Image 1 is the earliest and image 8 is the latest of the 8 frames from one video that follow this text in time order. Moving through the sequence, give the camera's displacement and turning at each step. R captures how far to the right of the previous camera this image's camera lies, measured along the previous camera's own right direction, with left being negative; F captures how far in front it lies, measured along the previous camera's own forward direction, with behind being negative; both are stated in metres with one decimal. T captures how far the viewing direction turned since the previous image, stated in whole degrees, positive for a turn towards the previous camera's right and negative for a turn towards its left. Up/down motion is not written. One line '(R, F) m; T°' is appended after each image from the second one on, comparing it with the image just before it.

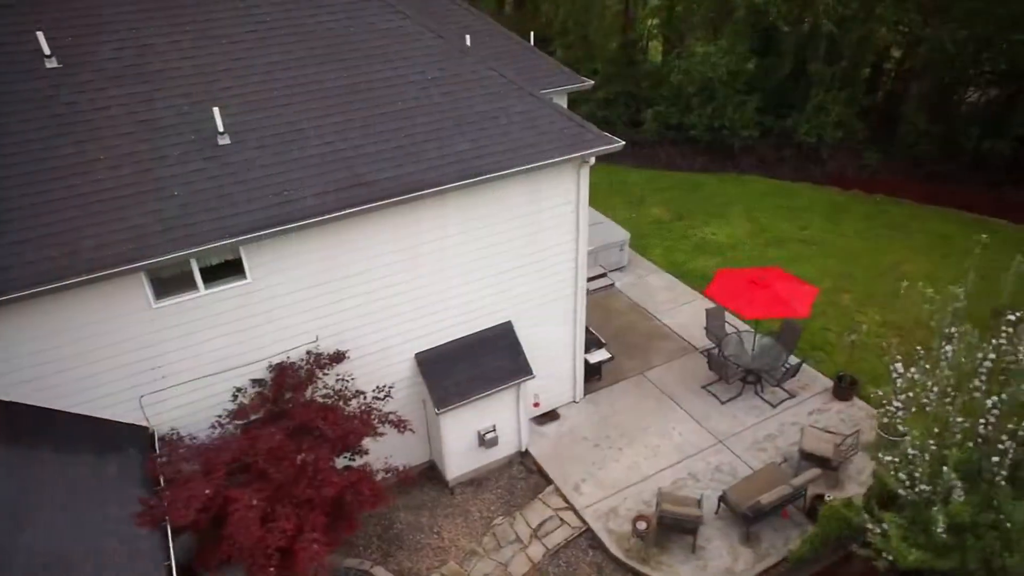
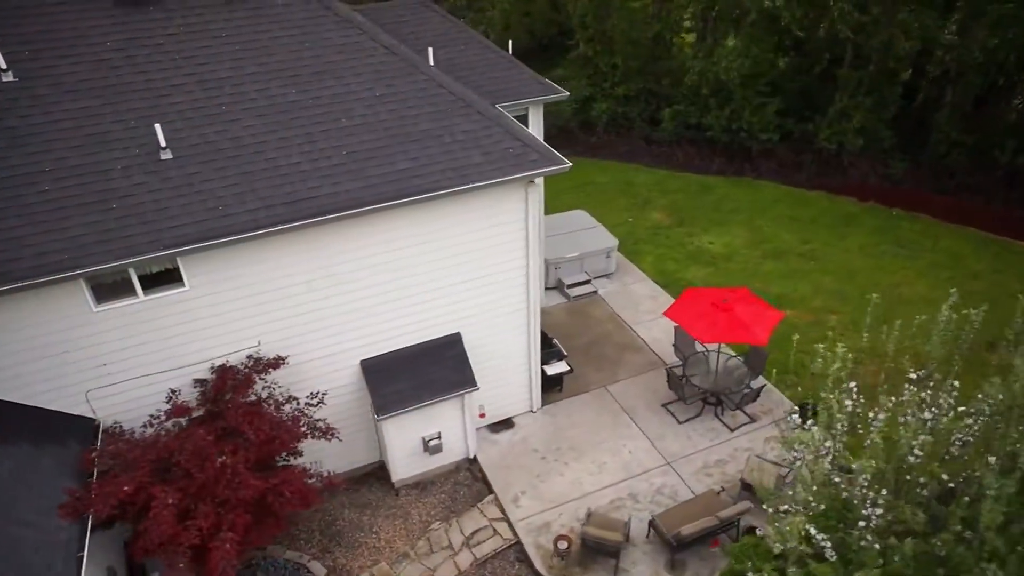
(+1.5, -0.1) m; -4°
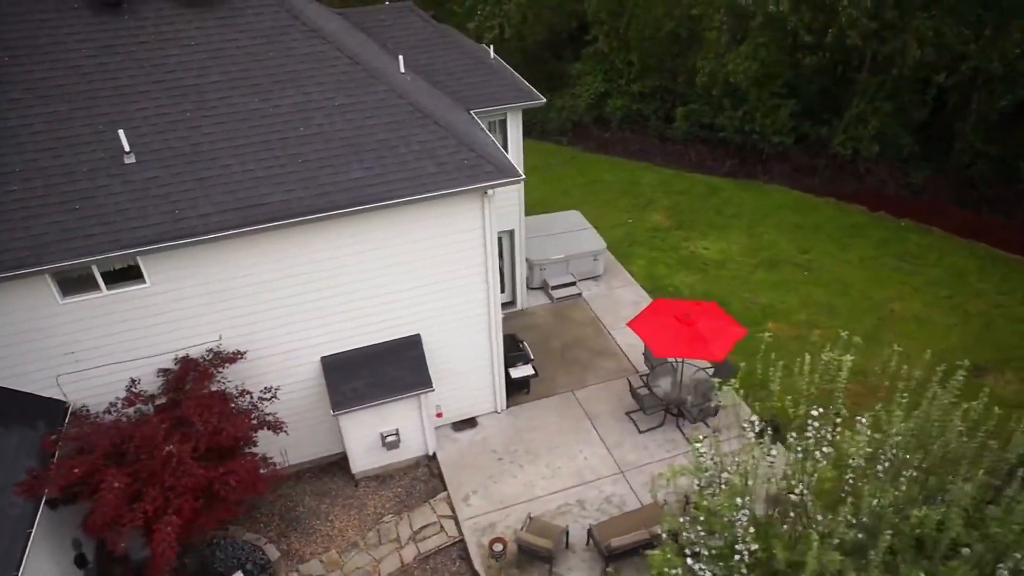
(+1.3, -0.2) m; -4°
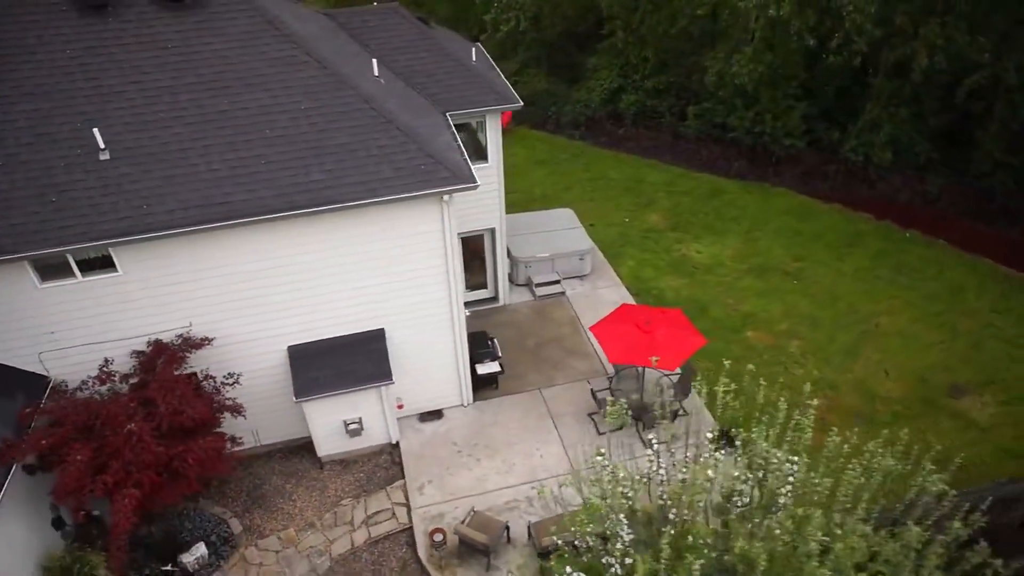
(+1.3, -0.3) m; -4°
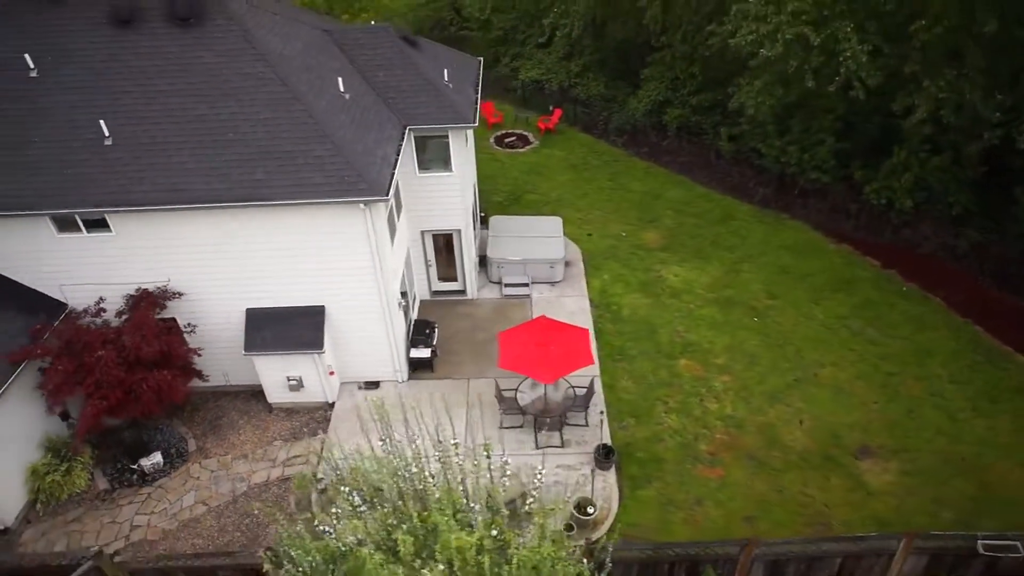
(+3.9, -1.1) m; -11°
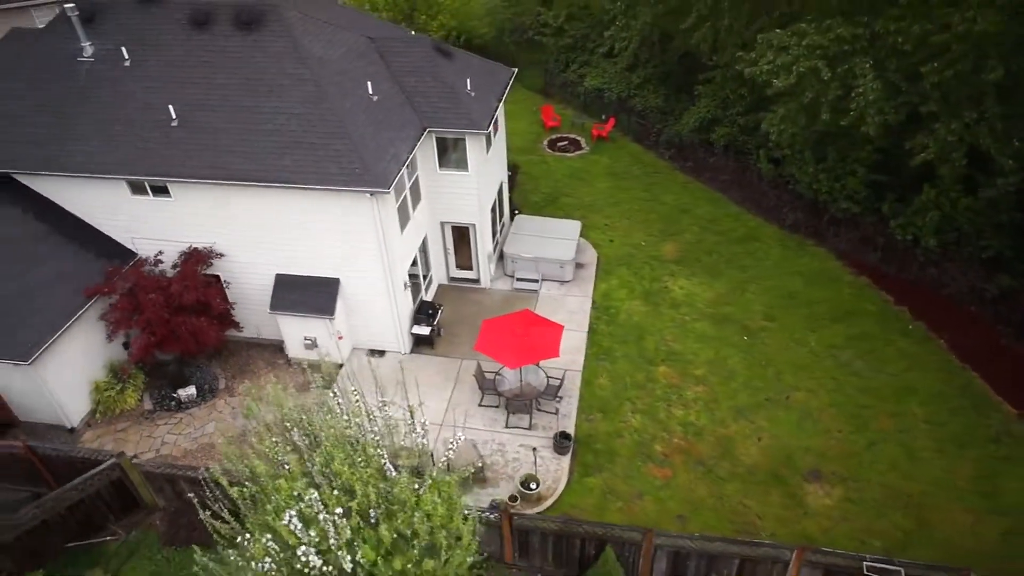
(+2.4, -1.3) m; -8°
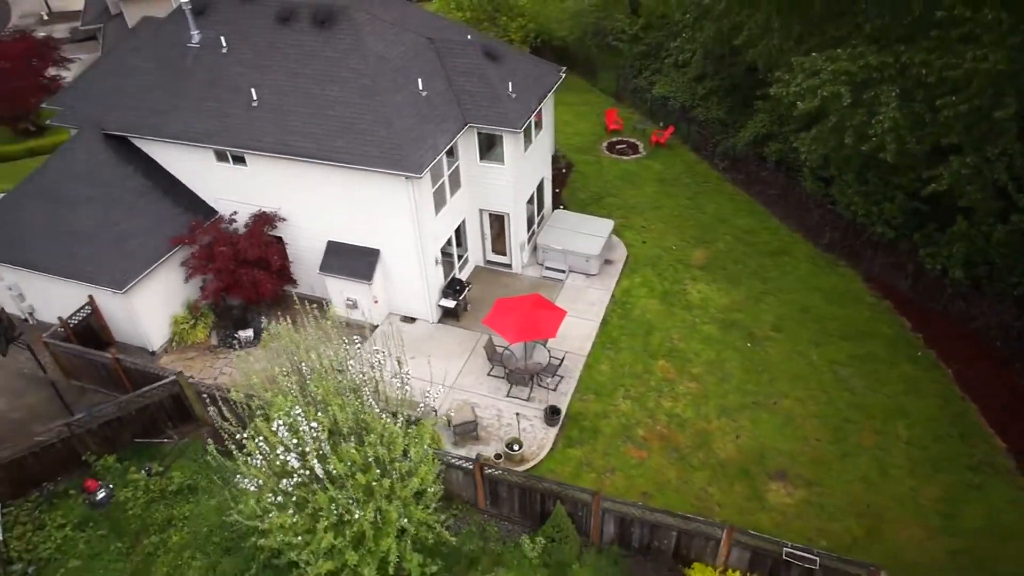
(+2.0, -1.5) m; -8°
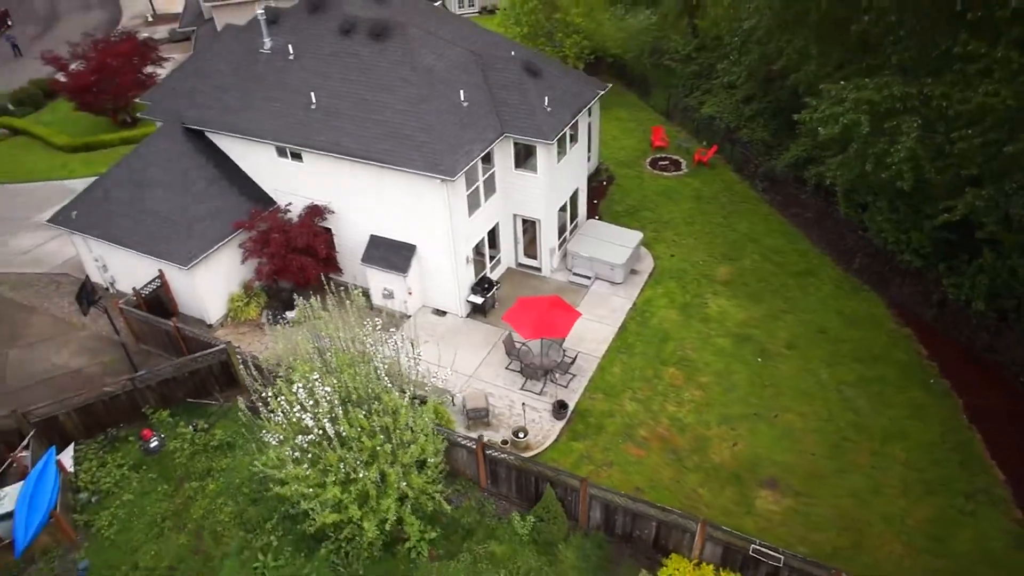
(+1.1, -1.1) m; -5°
